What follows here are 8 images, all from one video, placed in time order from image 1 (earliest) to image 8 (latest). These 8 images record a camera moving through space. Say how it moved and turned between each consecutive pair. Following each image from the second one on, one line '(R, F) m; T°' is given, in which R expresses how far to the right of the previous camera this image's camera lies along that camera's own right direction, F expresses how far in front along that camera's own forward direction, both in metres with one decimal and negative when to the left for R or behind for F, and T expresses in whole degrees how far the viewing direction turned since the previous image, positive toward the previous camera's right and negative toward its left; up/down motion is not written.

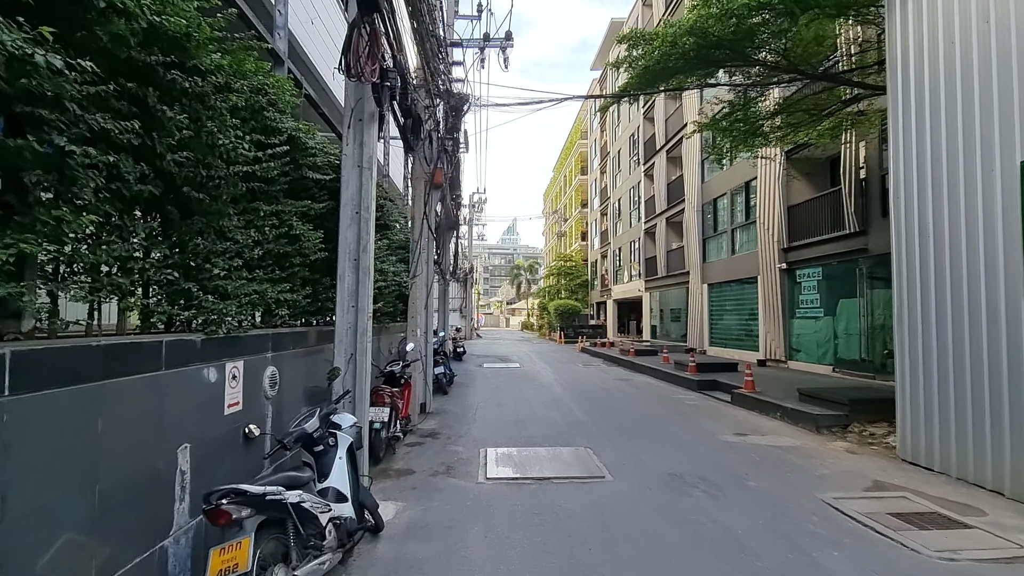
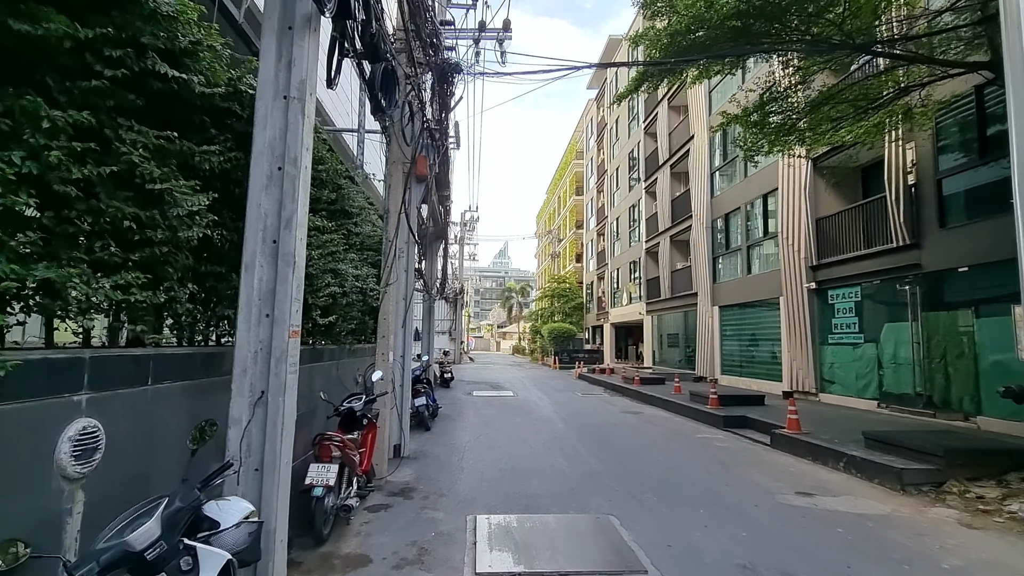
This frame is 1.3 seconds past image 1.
(-0.1, +1.6) m; +1°
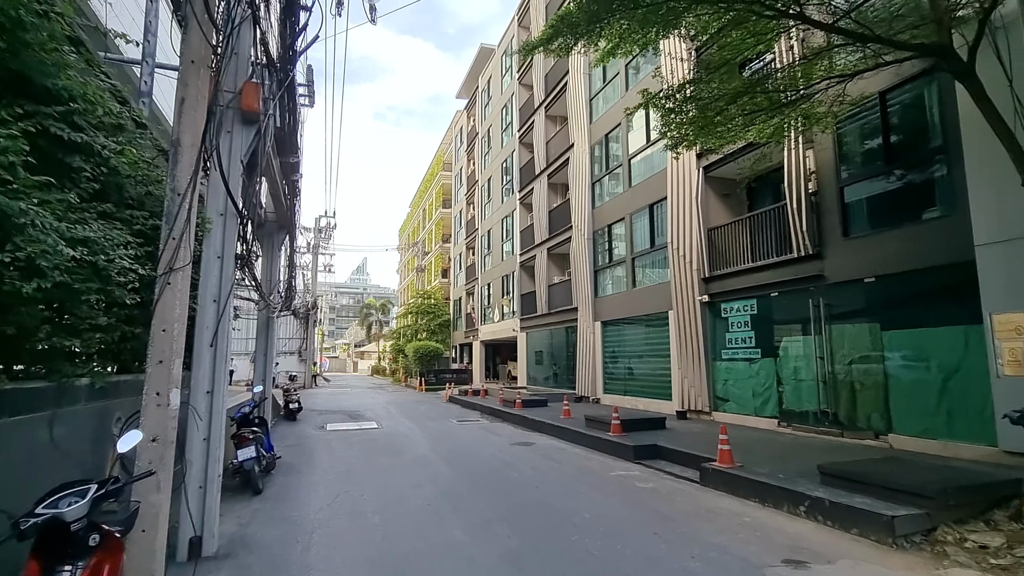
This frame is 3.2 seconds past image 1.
(-0.2, +2.1) m; +15°
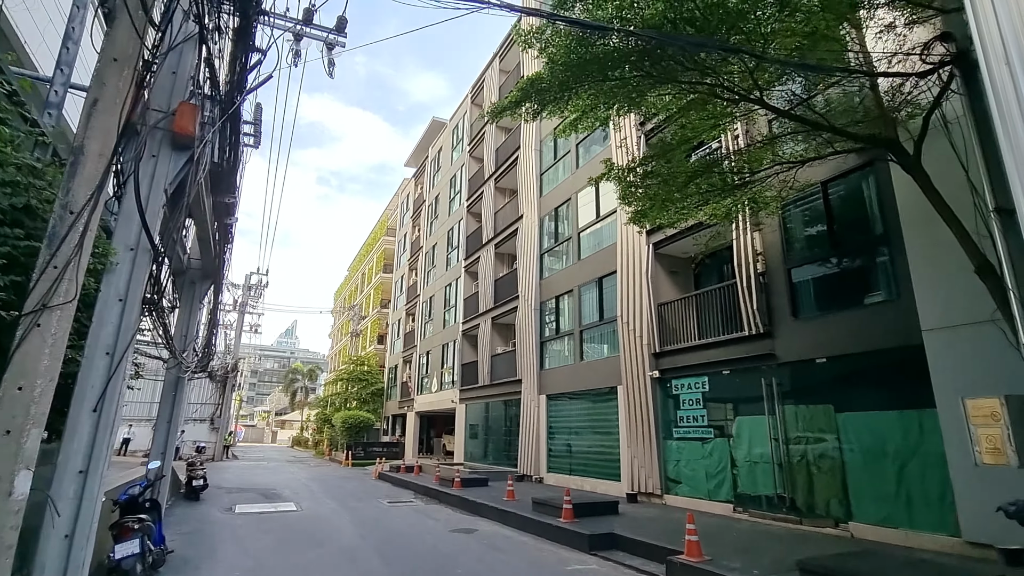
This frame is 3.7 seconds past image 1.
(-0.2, +0.5) m; +7°
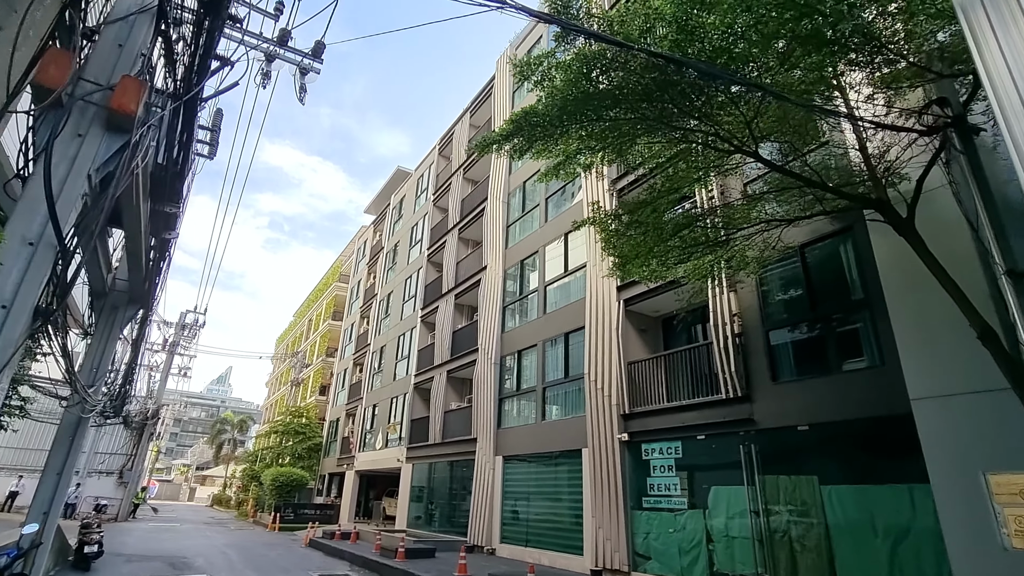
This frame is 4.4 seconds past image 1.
(-0.3, +0.6) m; +5°
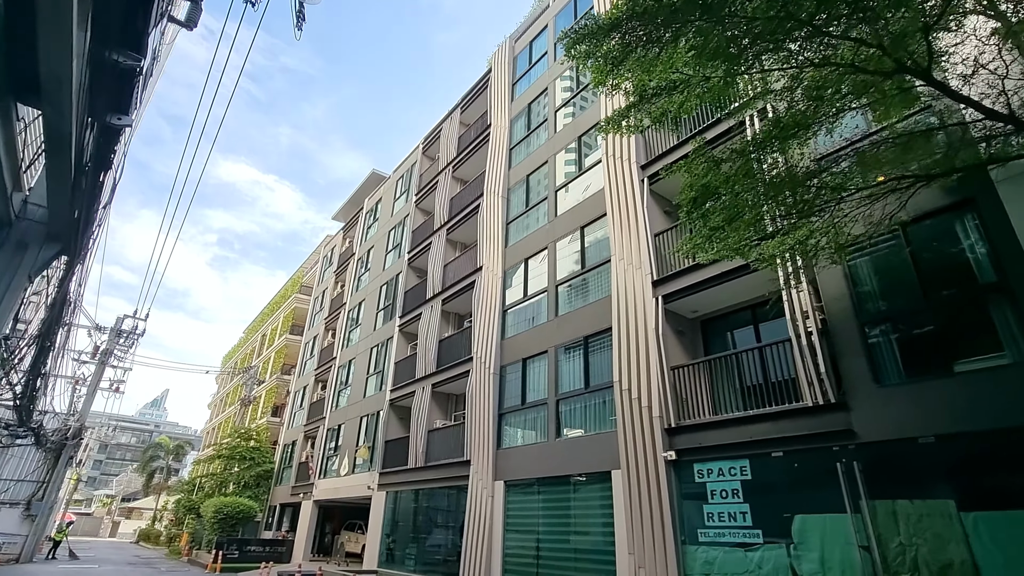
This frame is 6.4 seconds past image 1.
(-1.2, +1.9) m; +5°
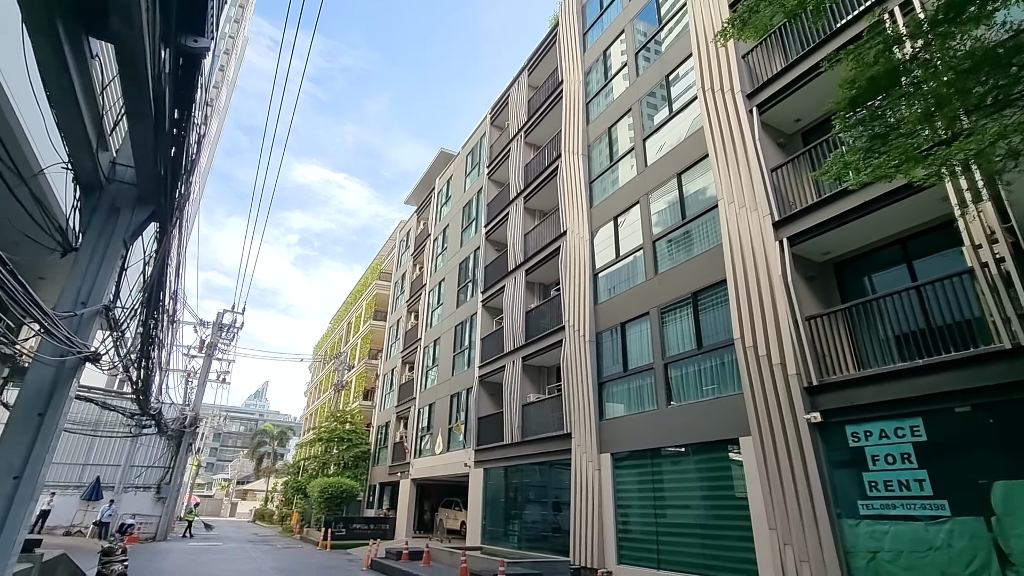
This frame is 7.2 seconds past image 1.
(-0.6, +0.7) m; -8°
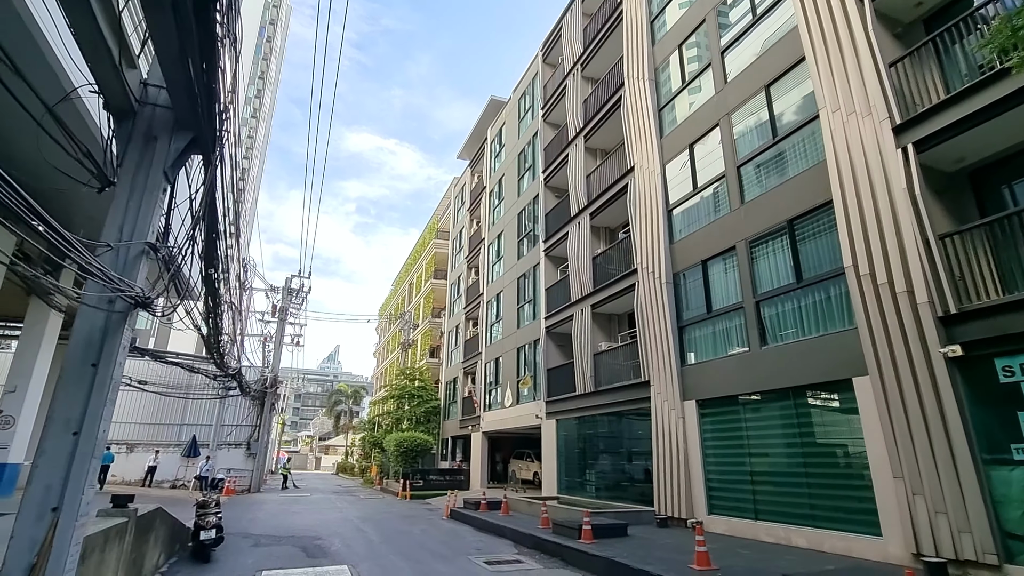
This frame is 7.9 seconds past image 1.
(-0.3, +0.7) m; -6°
